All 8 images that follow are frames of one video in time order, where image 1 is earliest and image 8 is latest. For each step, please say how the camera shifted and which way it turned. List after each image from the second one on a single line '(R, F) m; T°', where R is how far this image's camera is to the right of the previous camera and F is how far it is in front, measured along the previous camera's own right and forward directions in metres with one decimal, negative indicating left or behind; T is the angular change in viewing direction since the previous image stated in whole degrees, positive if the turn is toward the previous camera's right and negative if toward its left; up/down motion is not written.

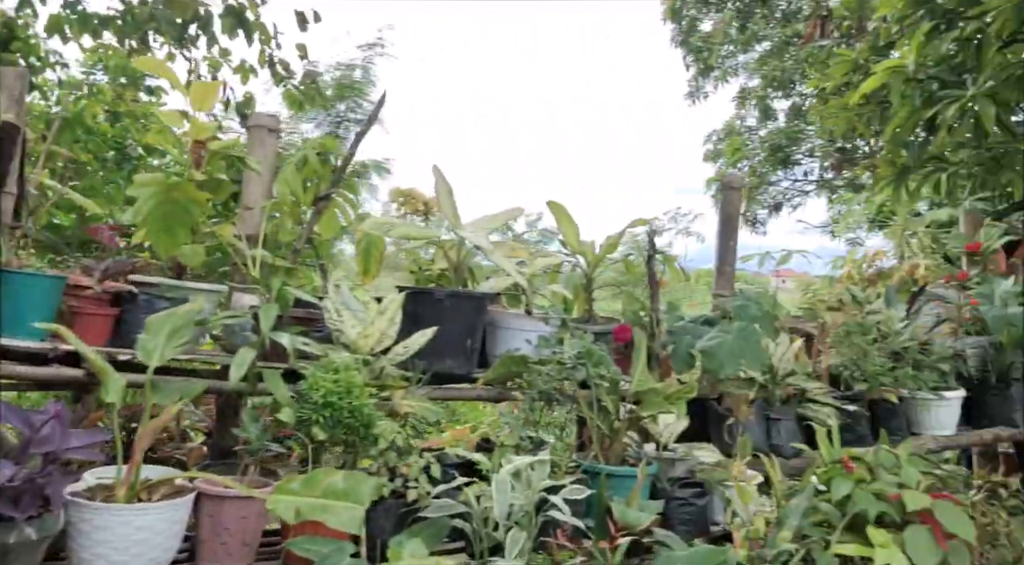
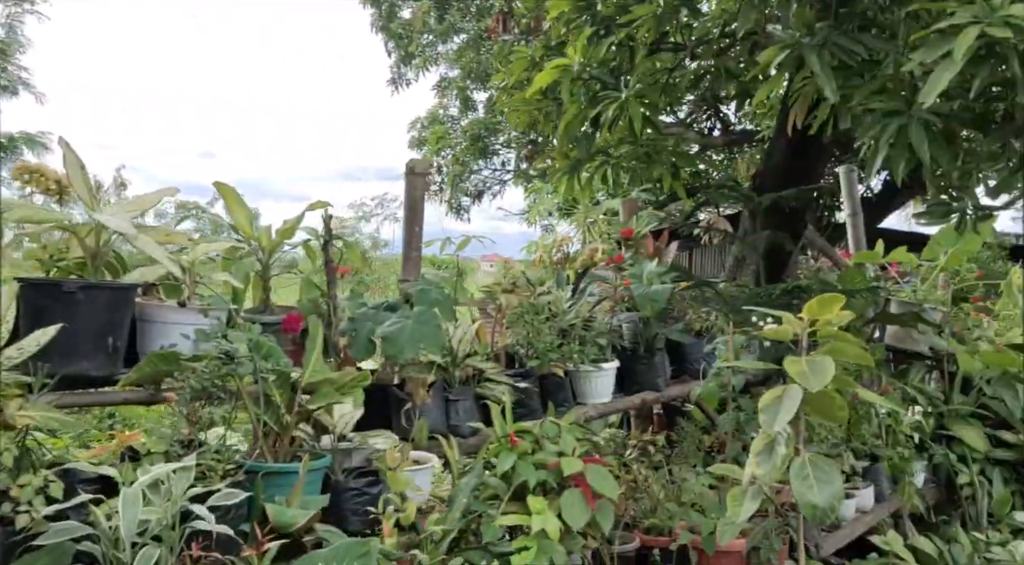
(+0.1, 0.0) m; +20°
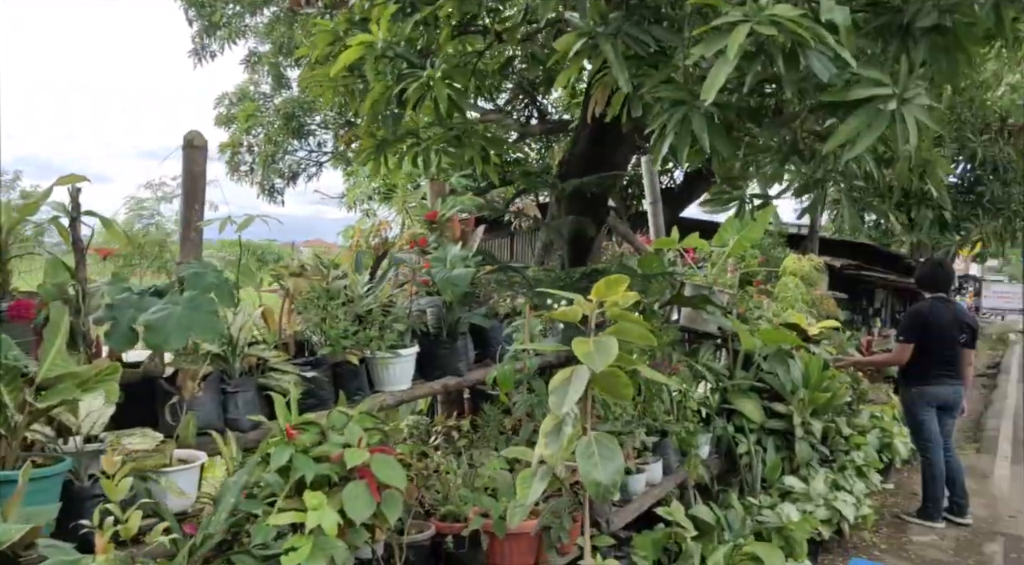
(+0.1, +0.1) m; +12°
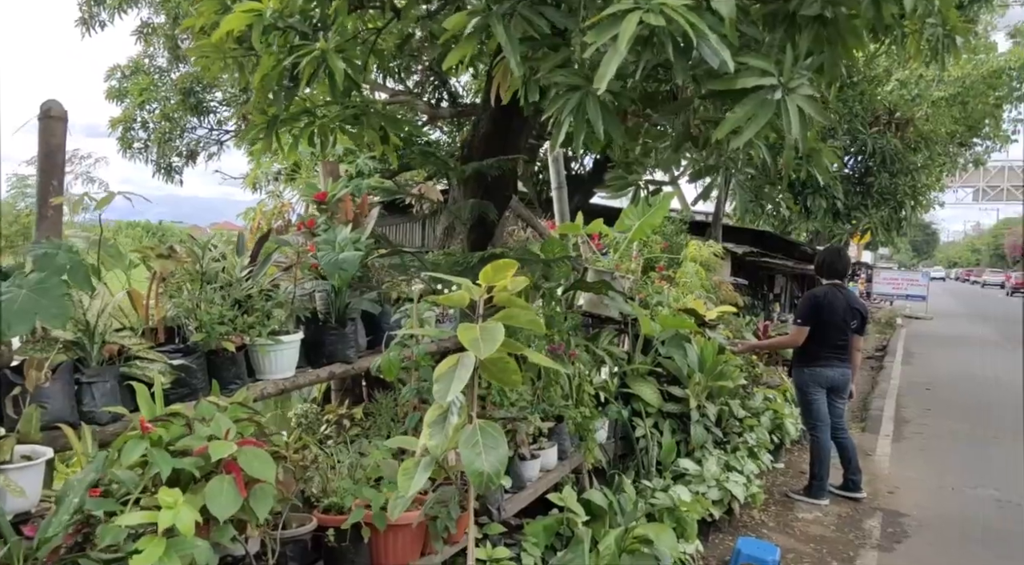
(+0.1, +0.1) m; +6°
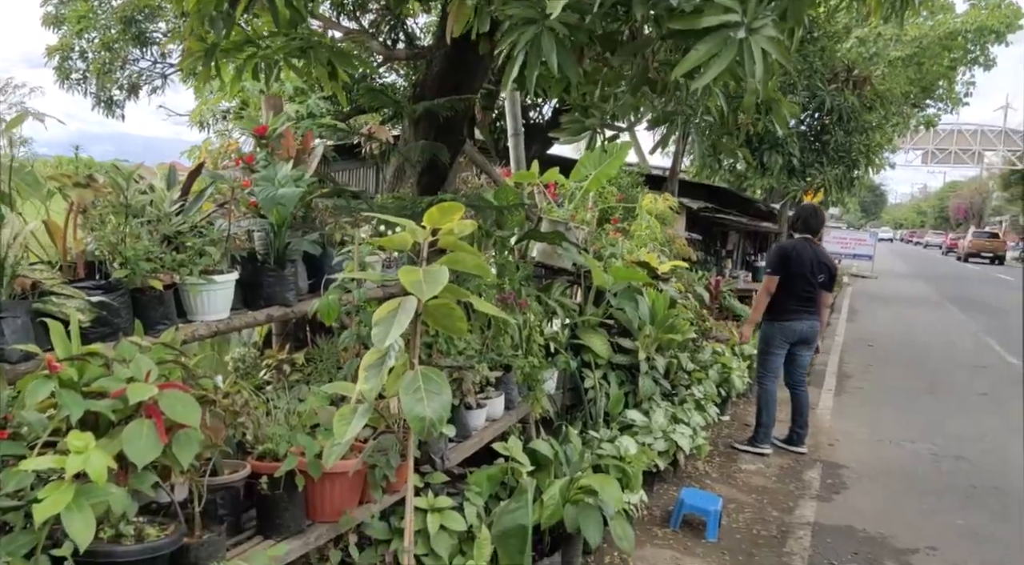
(0.0, +0.1) m; +3°
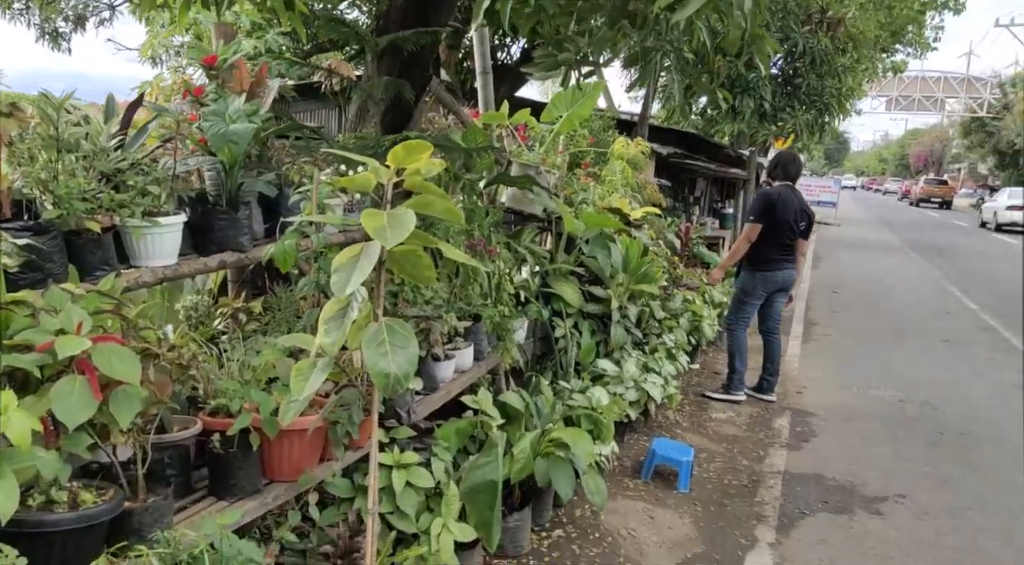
(0.0, +0.2) m; +2°
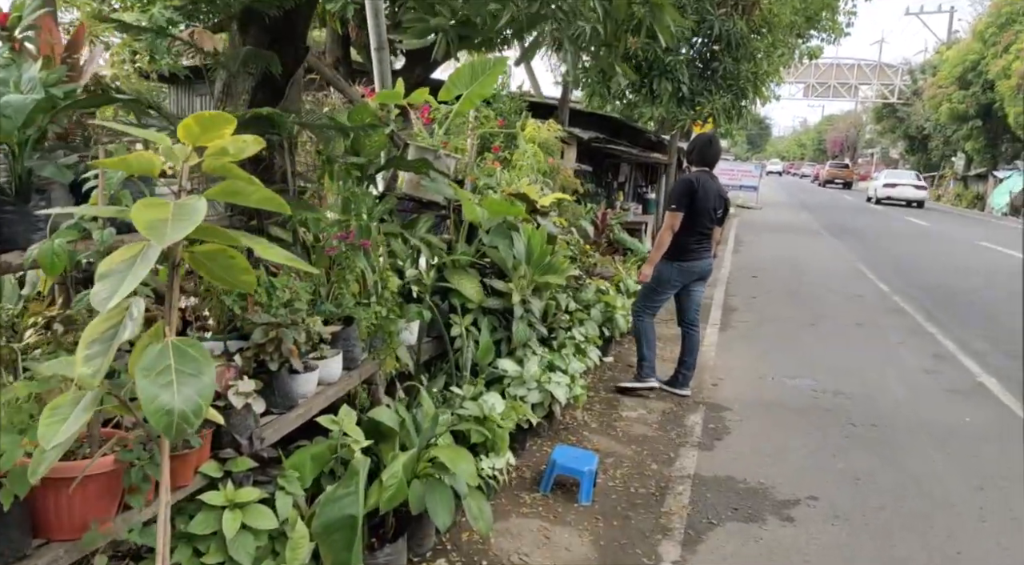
(+0.2, +0.4) m; +5°
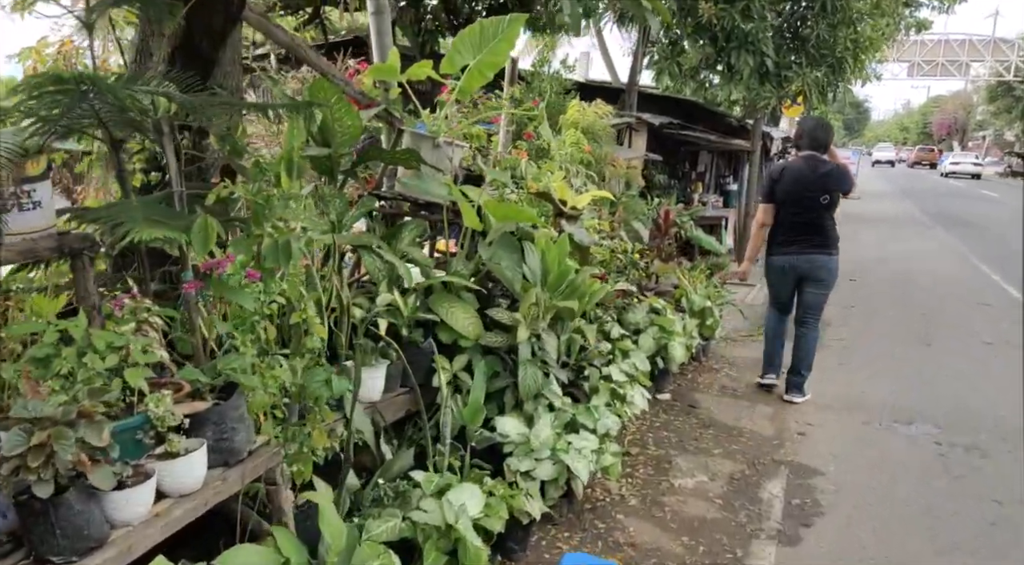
(+0.3, +1.1) m; -6°
